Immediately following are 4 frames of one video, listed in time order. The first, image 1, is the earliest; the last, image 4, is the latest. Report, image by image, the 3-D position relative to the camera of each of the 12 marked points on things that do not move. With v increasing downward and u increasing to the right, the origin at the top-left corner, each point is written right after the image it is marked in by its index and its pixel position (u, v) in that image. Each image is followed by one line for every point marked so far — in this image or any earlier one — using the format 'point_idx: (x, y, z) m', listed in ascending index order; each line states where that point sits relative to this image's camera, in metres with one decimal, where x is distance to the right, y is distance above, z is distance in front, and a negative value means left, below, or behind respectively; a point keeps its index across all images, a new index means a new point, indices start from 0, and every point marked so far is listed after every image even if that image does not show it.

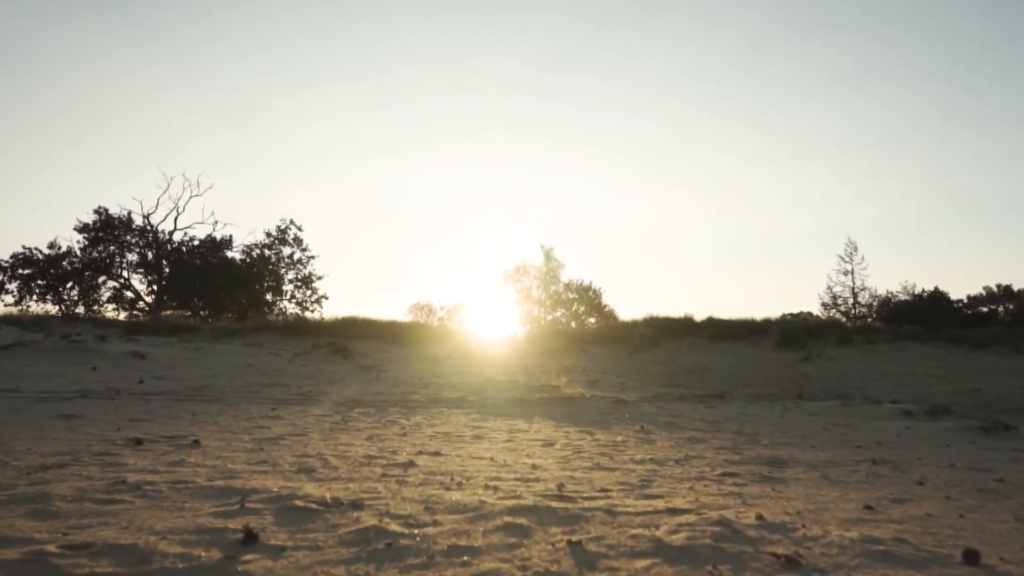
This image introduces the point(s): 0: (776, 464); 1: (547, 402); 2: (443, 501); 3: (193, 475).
0: (+2.7, -1.8, +8.3) m
1: (+0.6, -2.1, +14.4) m
2: (-0.4, -1.3, +4.7) m
3: (-2.1, -1.2, +5.2) m
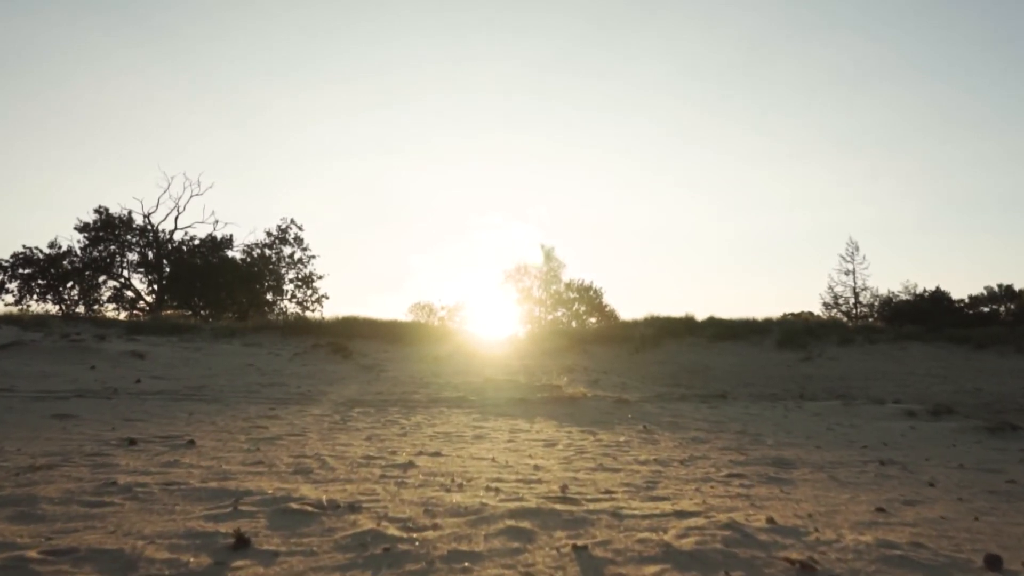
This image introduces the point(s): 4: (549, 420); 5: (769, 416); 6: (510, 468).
0: (+2.8, -1.8, +8.1) m
1: (+0.7, -2.0, +14.3) m
2: (-0.4, -1.2, +4.6) m
3: (-2.1, -1.2, +5.1) m
4: (+0.5, -2.0, +11.9) m
5: (+5.4, -2.7, +16.7) m
6: (0.0, -1.5, +6.5) m
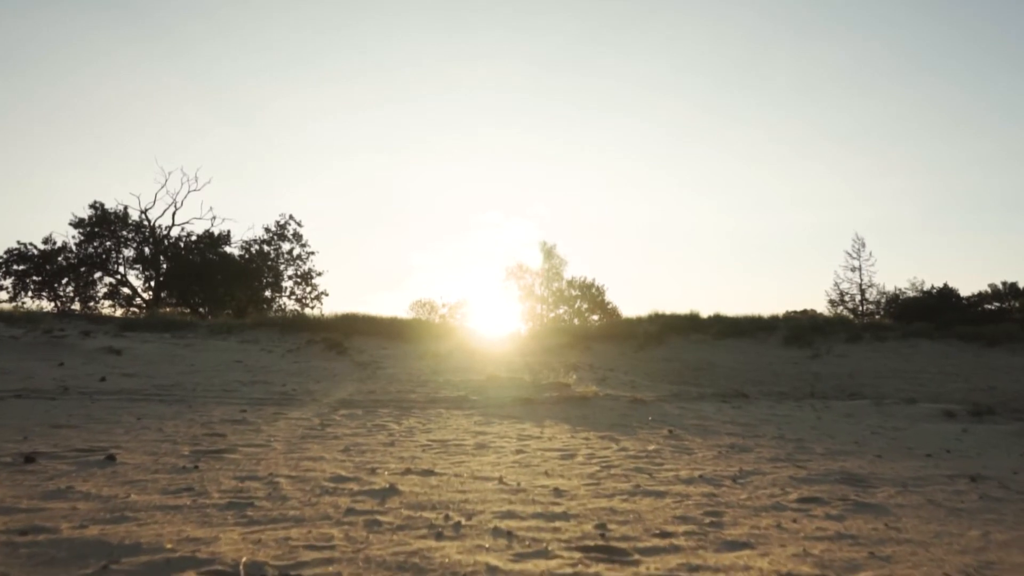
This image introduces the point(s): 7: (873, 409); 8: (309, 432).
0: (+2.9, -1.6, +6.6) m
1: (+0.8, -1.8, +12.7) m
2: (-0.3, -1.0, +3.0) m
3: (-2.0, -1.0, +3.6) m
4: (+0.6, -1.8, +10.3) m
5: (+5.5, -2.5, +15.1) m
6: (+0.1, -1.3, +4.9) m
7: (+7.6, -2.5, +16.7) m
8: (-2.1, -1.4, +8.0) m
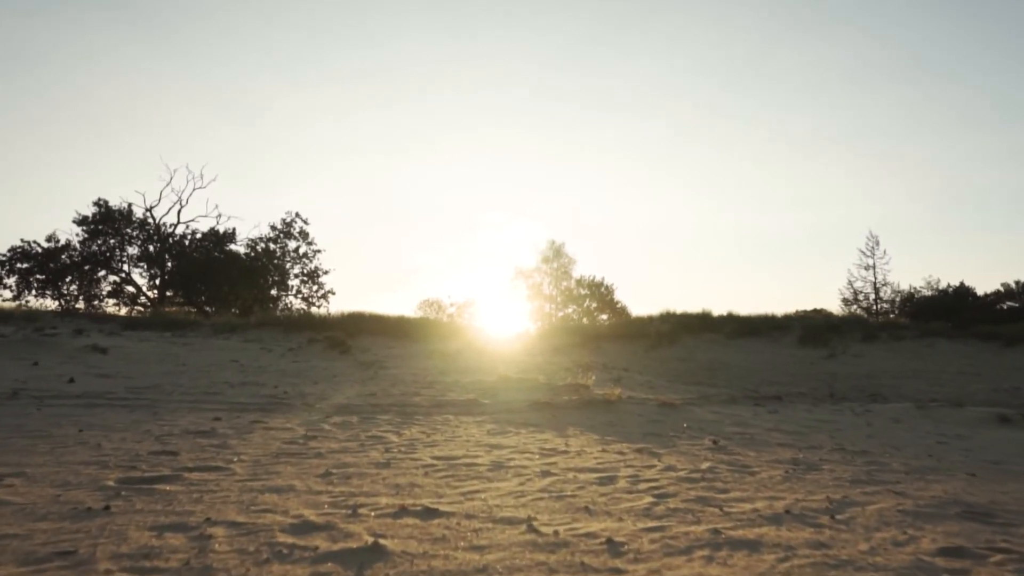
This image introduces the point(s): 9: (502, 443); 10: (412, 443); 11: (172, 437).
0: (+3.0, -1.5, +5.1) m
1: (+1.0, -1.7, +11.2) m
2: (-0.2, -0.9, +1.5) m
3: (-1.9, -0.9, +2.1) m
4: (+0.9, -1.6, +8.8) m
5: (+5.7, -2.3, +13.6) m
6: (+0.2, -1.1, +3.4) m
7: (+7.9, -2.4, +15.1) m
8: (-1.9, -1.3, +6.6) m
9: (-0.1, -1.5, +7.6) m
10: (-0.9, -1.4, +7.2) m
11: (-2.9, -1.3, +6.8) m
